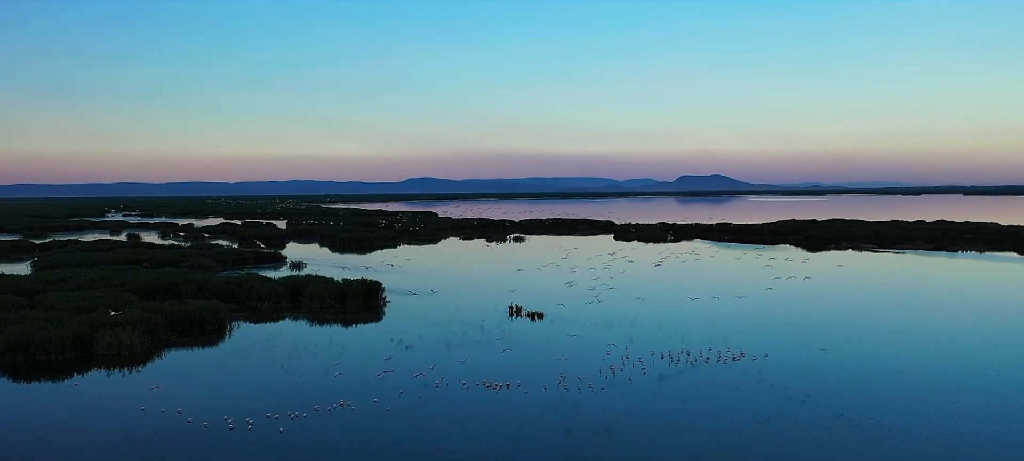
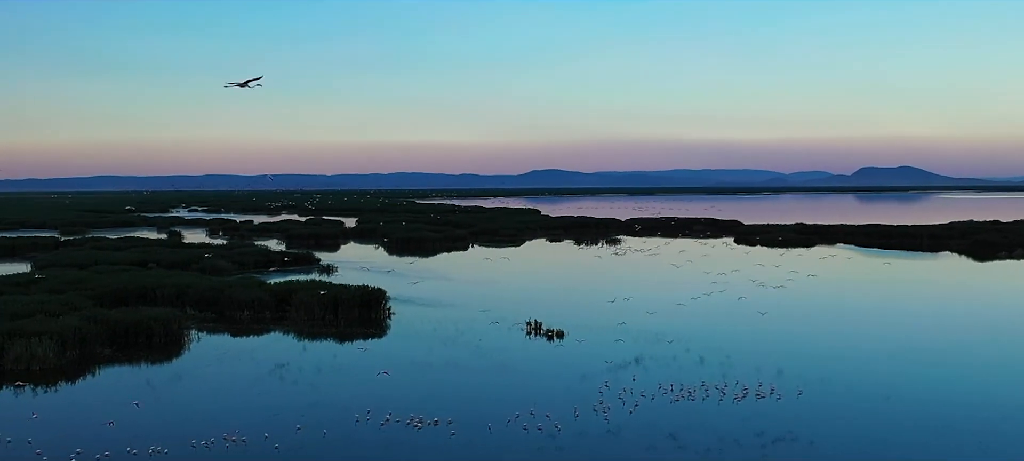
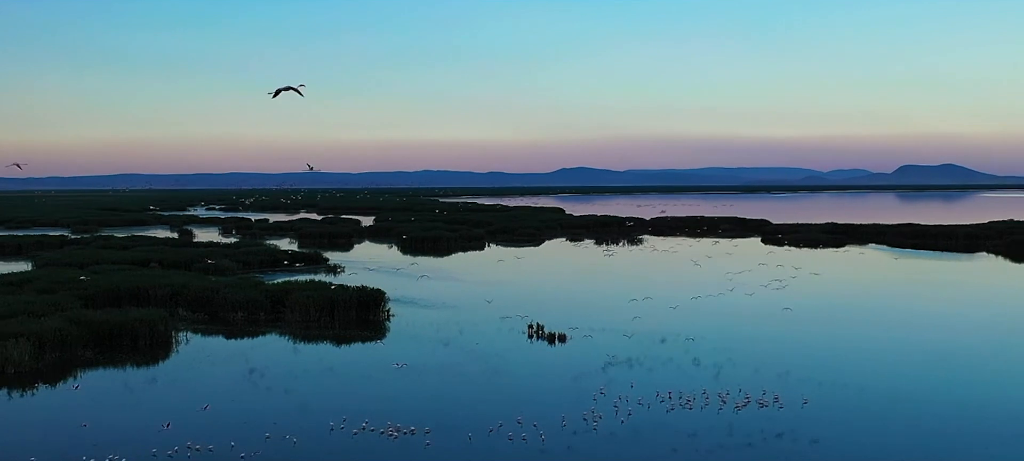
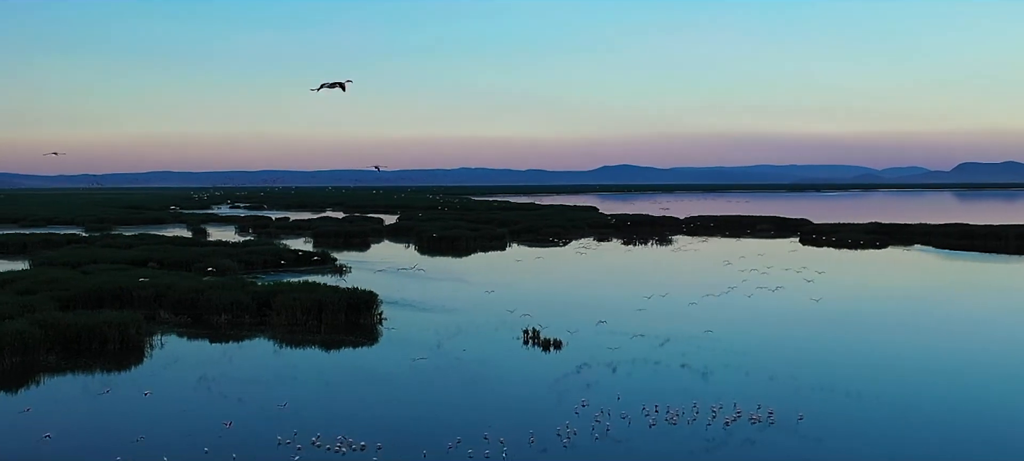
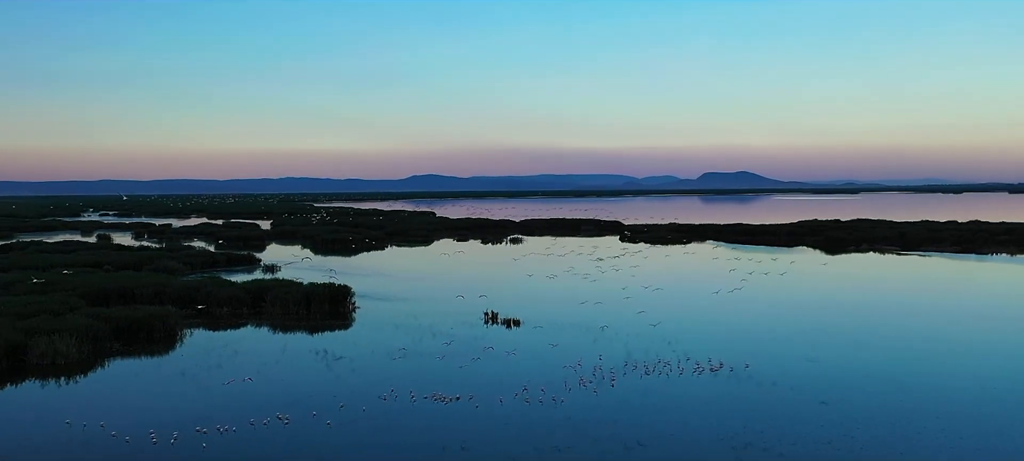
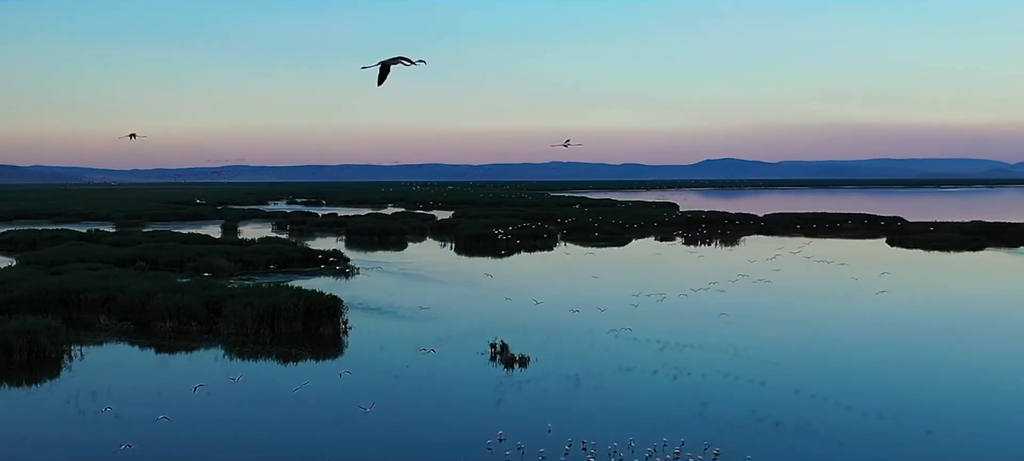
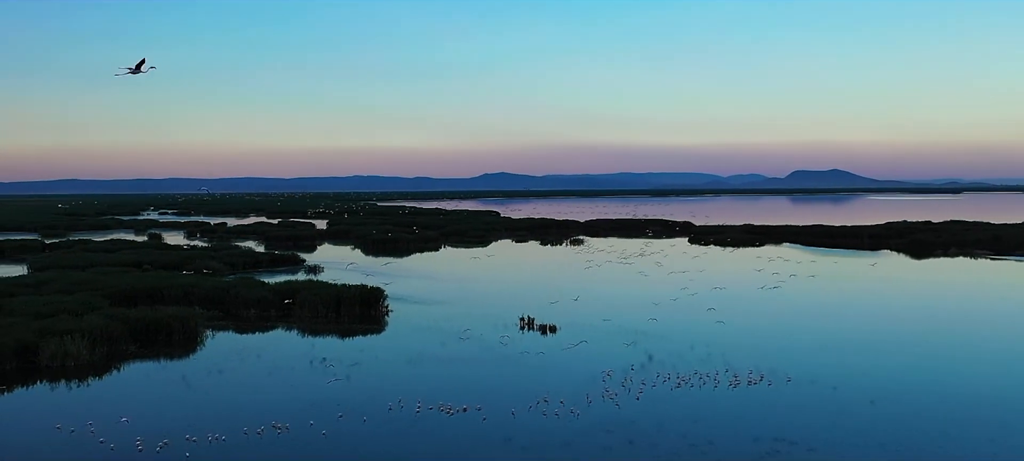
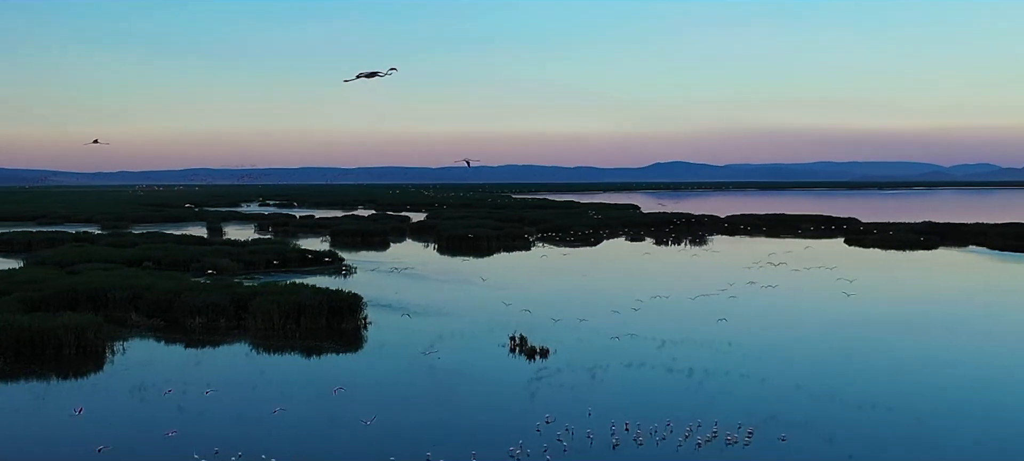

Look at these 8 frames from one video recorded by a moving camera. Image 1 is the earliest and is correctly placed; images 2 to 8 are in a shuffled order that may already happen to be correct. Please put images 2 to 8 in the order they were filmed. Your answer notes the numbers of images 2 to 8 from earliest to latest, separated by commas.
5, 7, 2, 3, 4, 8, 6
